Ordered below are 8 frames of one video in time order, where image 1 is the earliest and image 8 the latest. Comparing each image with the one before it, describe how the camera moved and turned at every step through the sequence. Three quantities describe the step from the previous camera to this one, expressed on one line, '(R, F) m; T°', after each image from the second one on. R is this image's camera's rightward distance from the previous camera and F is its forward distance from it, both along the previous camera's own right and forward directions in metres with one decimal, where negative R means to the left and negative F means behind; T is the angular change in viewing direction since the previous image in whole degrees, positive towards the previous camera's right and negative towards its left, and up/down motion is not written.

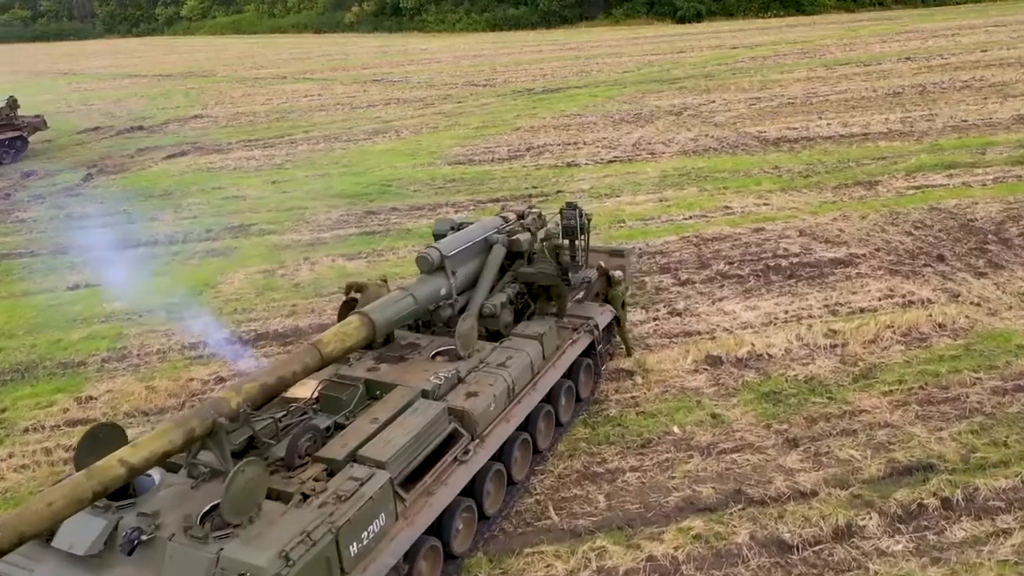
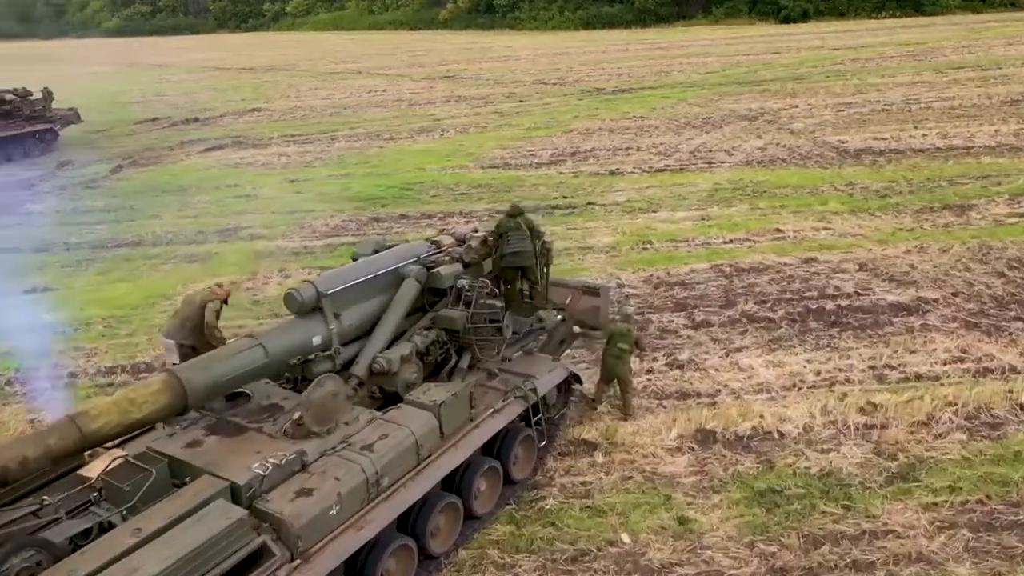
(+1.8, +2.4) m; -7°
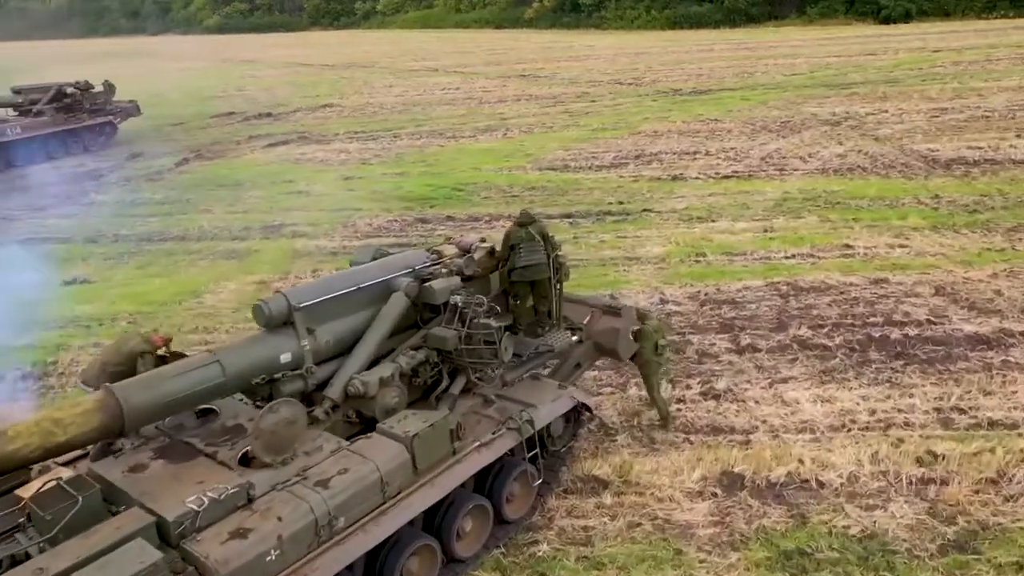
(+0.7, +0.9) m; -6°
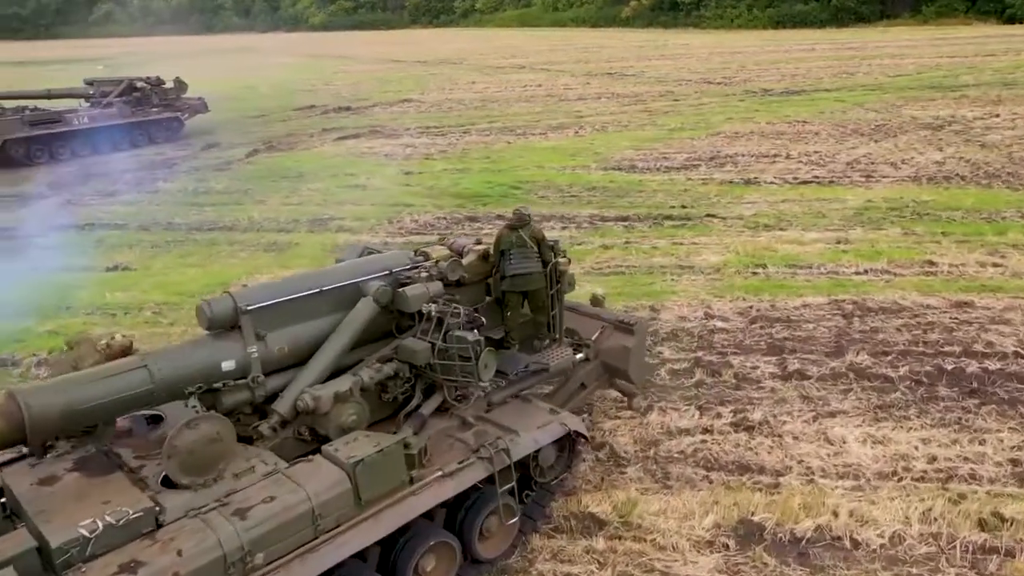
(+0.9, +0.9) m; -6°
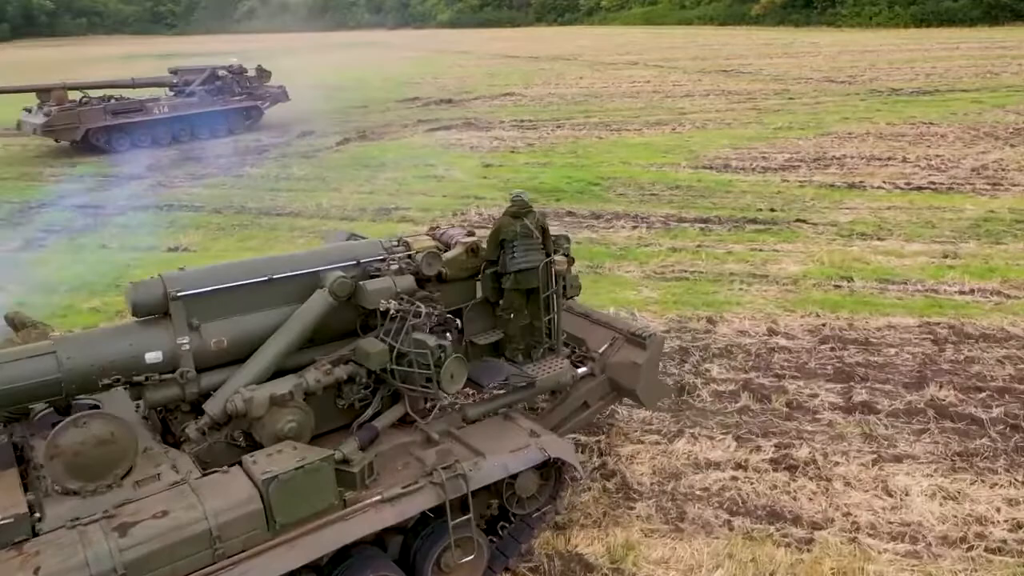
(+1.0, +1.0) m; -8°
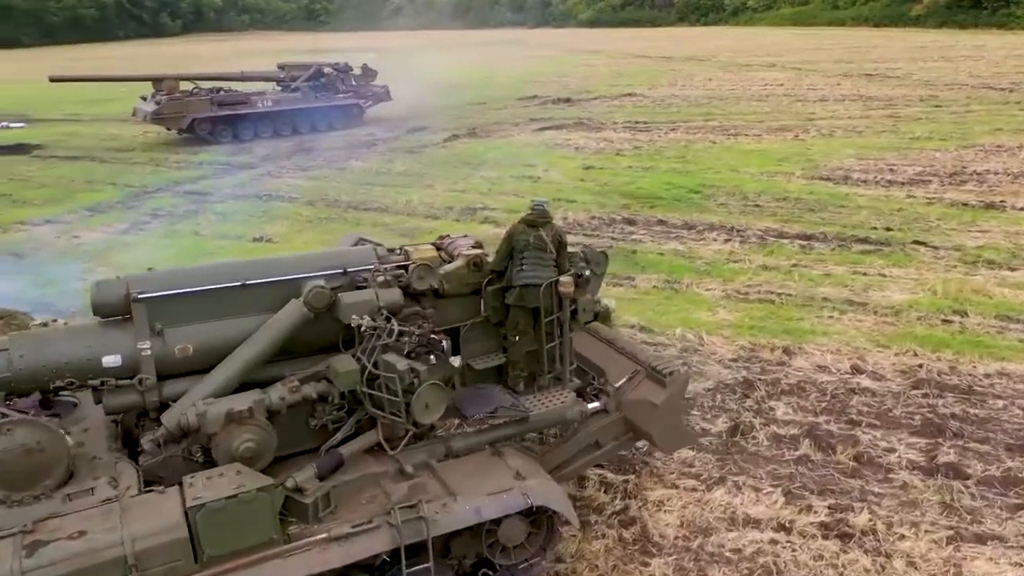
(+0.9, +0.7) m; -9°
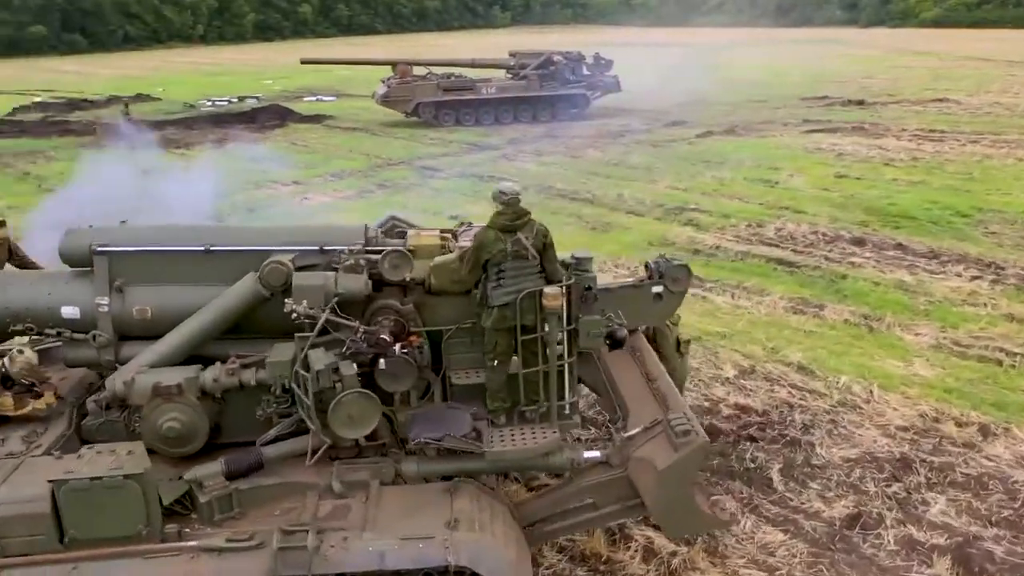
(+1.6, +1.3) m; -20°
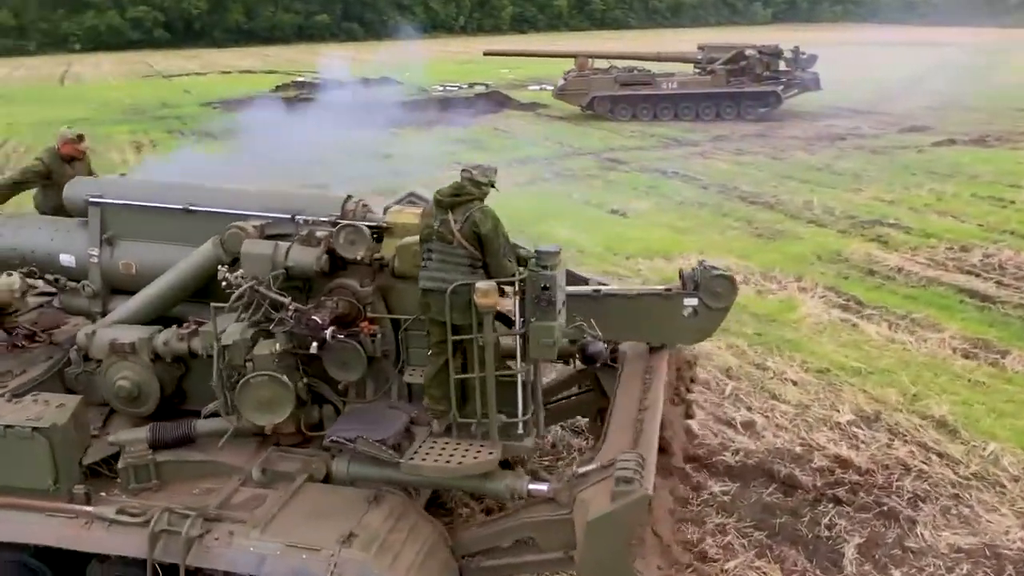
(+1.3, +0.9) m; -16°
